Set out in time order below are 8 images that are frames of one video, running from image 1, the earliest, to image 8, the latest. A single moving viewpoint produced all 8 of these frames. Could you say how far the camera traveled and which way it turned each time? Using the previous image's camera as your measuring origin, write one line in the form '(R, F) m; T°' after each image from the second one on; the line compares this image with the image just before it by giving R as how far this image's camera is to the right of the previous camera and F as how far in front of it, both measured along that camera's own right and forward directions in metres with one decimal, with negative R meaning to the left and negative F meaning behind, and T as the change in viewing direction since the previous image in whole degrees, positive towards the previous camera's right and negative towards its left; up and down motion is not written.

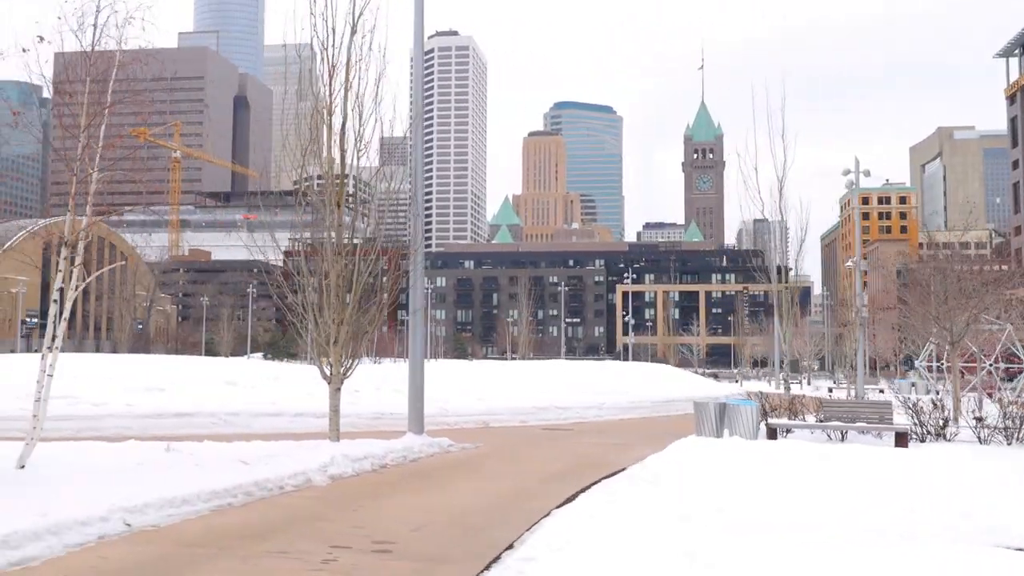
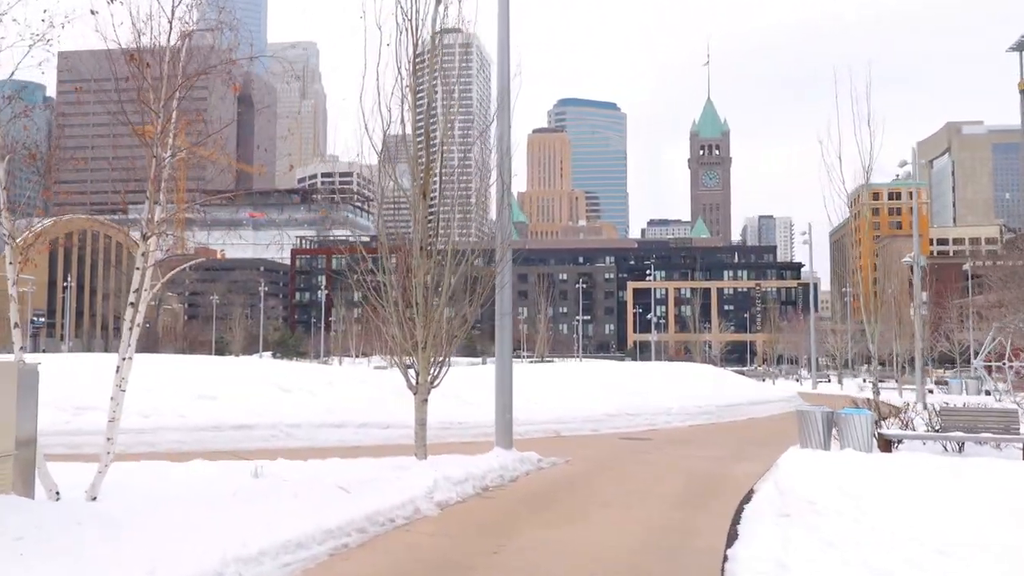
(-1.4, +1.3) m; 0°
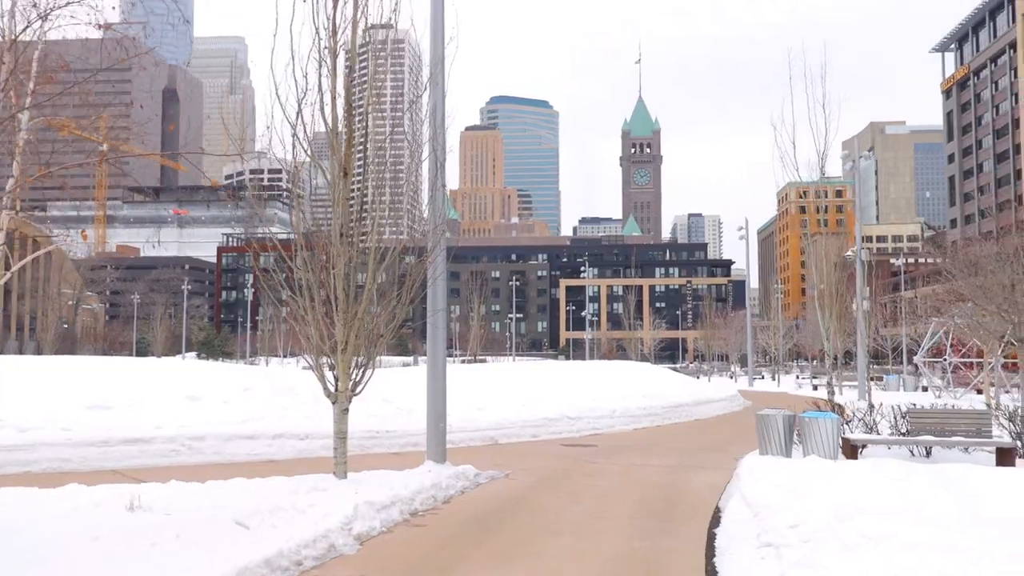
(0.0, +1.5) m; +4°
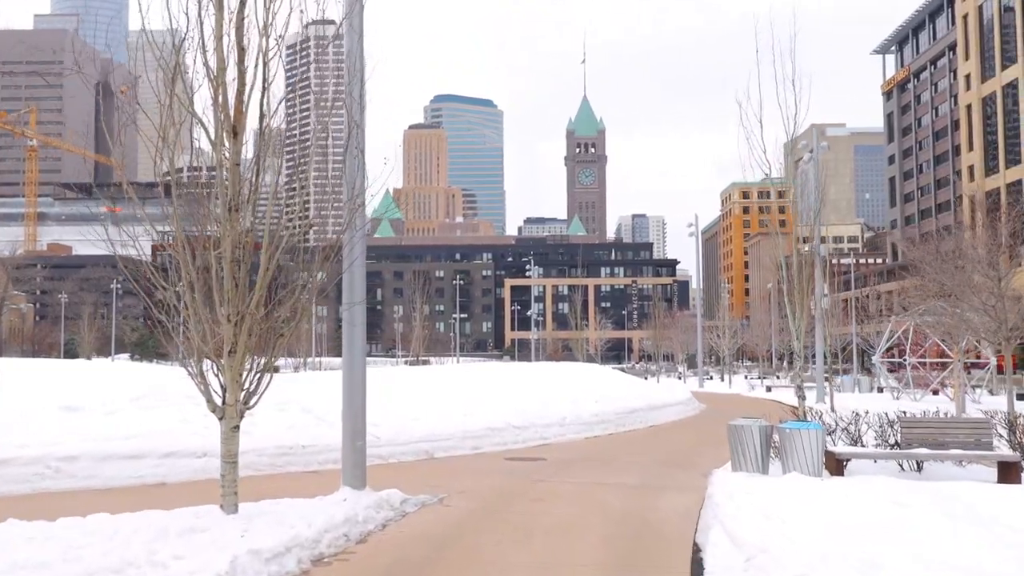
(+0.1, +2.0) m; +4°
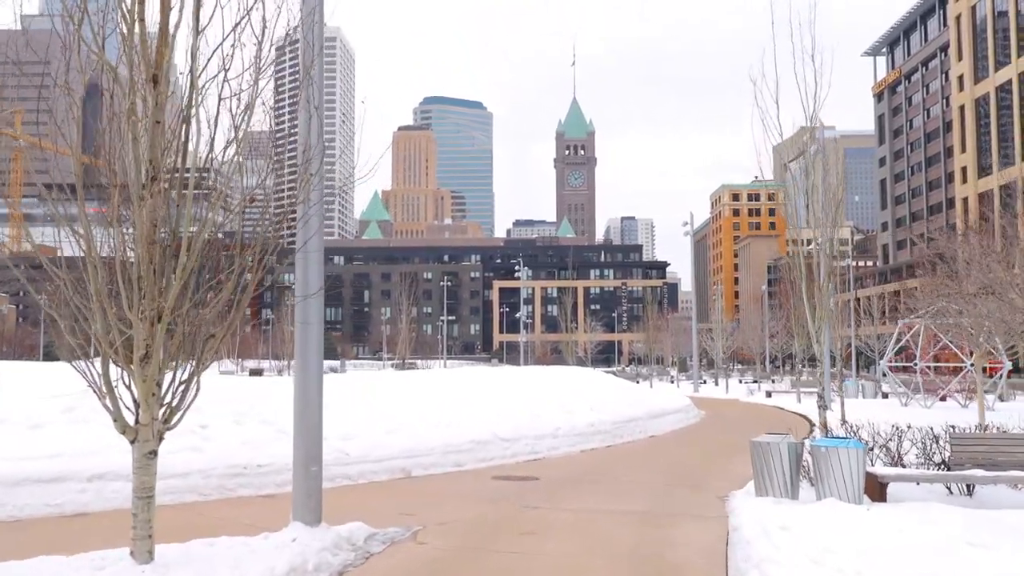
(0.0, +1.7) m; +1°
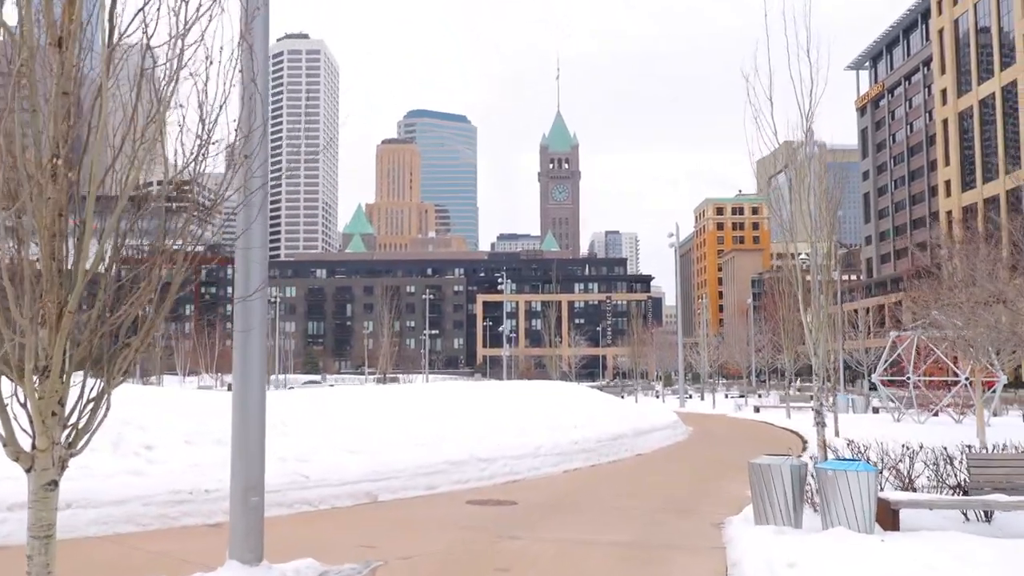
(+0.1, +1.0) m; +1°
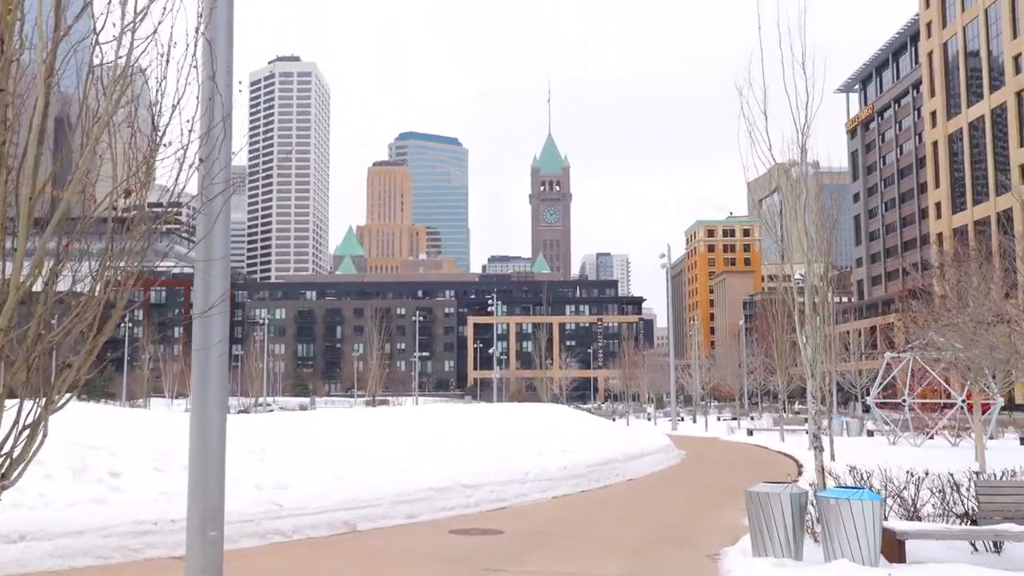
(+0.1, +0.5) m; +1°
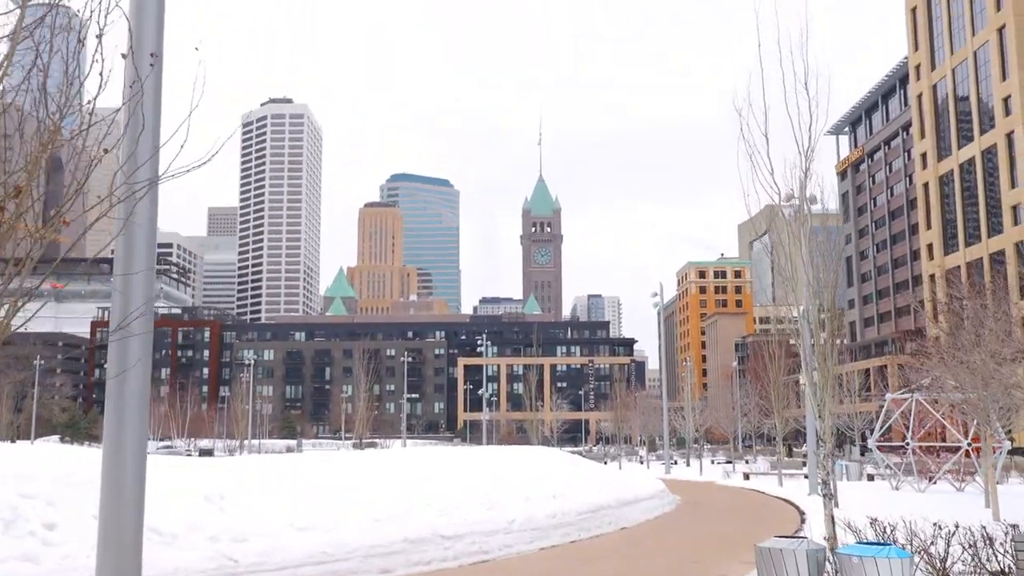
(+0.1, +1.0) m; +1°
